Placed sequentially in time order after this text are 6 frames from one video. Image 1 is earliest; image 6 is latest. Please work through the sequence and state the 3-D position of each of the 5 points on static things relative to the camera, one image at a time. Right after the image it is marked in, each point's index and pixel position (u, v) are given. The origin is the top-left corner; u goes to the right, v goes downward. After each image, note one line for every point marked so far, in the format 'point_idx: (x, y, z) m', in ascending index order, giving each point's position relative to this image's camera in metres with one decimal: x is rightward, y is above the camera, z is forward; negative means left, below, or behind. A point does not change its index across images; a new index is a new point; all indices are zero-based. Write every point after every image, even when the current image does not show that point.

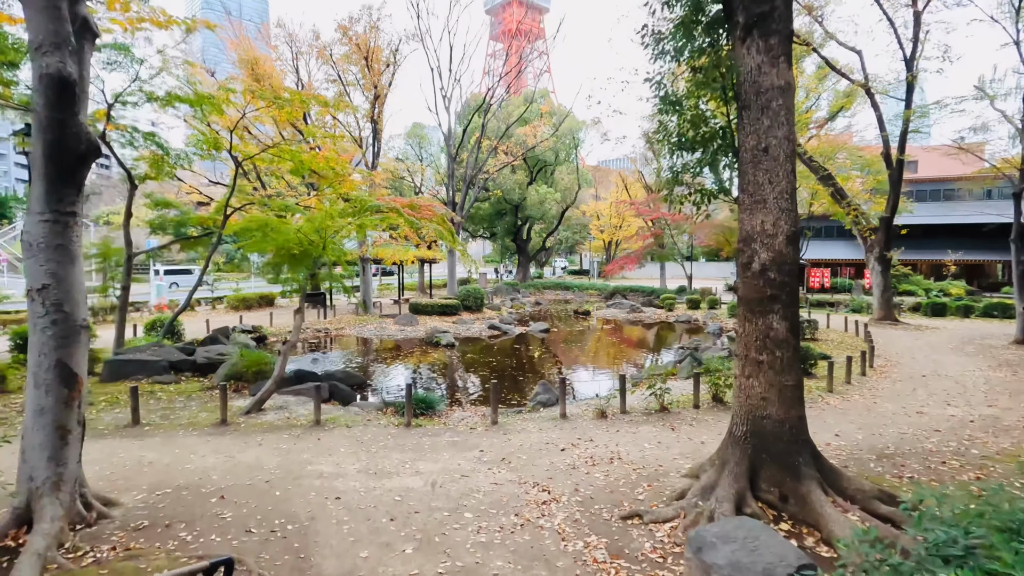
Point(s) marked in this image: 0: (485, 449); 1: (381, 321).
0: (-0.3, -1.8, +6.0) m
1: (-4.9, -1.2, +19.9) m
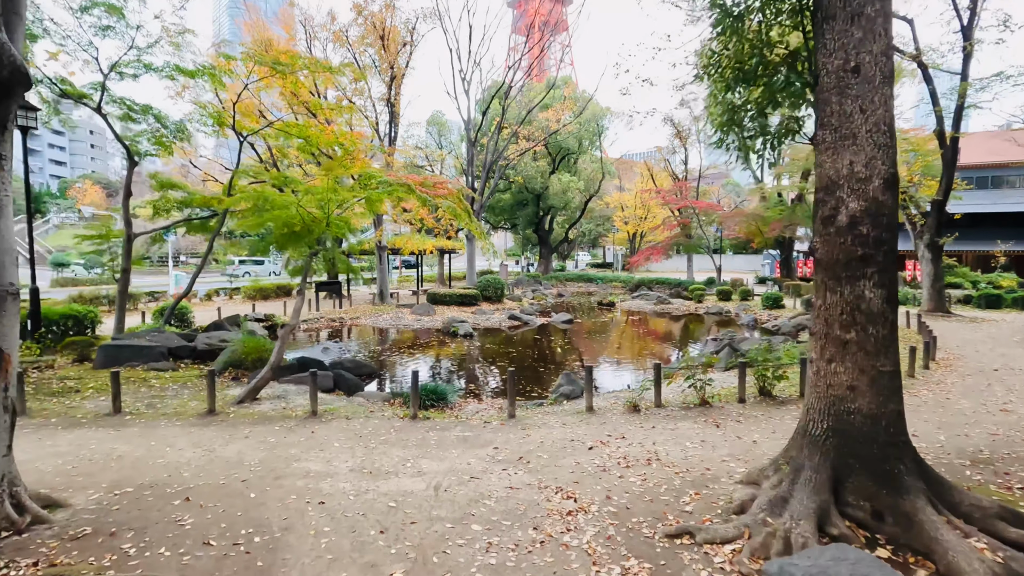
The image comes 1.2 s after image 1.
0: (-0.1, -1.5, +5.2) m
1: (-4.2, -0.8, +19.2) m
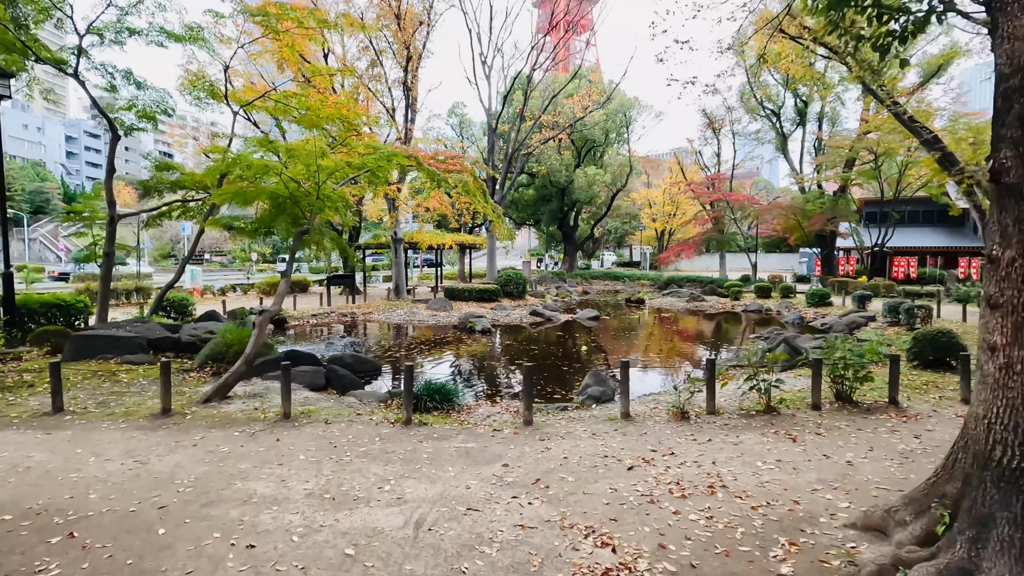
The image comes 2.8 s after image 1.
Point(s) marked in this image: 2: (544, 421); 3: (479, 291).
0: (0.0, -1.3, +4.0) m
1: (-3.4, -0.6, +18.2) m
2: (+0.3, -1.3, +5.2) m
3: (-1.2, -0.1, +19.8) m
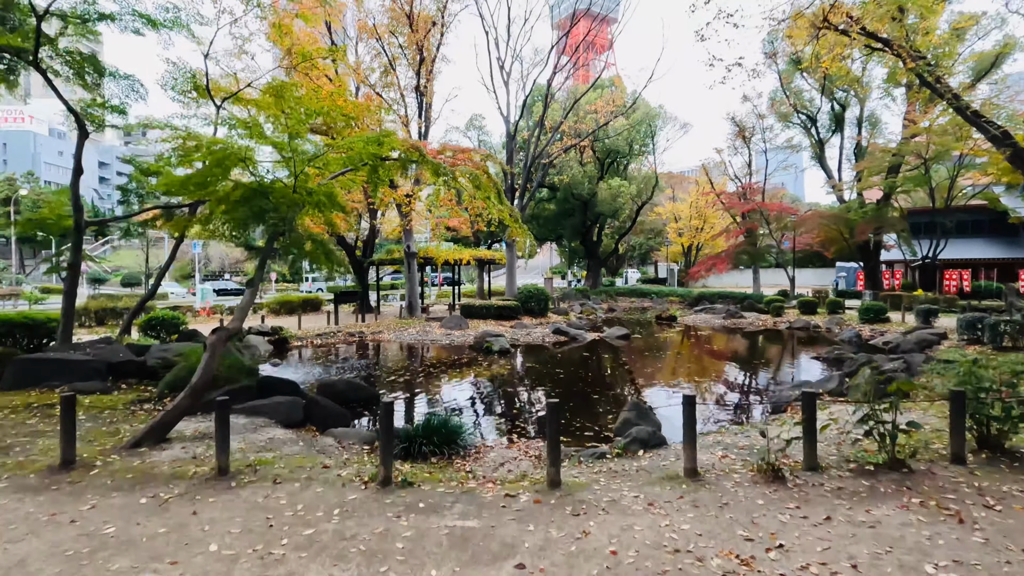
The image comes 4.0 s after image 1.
0: (+0.1, -1.3, +2.6) m
1: (-2.7, -1.2, +16.9) m
2: (+0.5, -1.3, +3.7) m
3: (-0.5, -0.7, +18.4) m
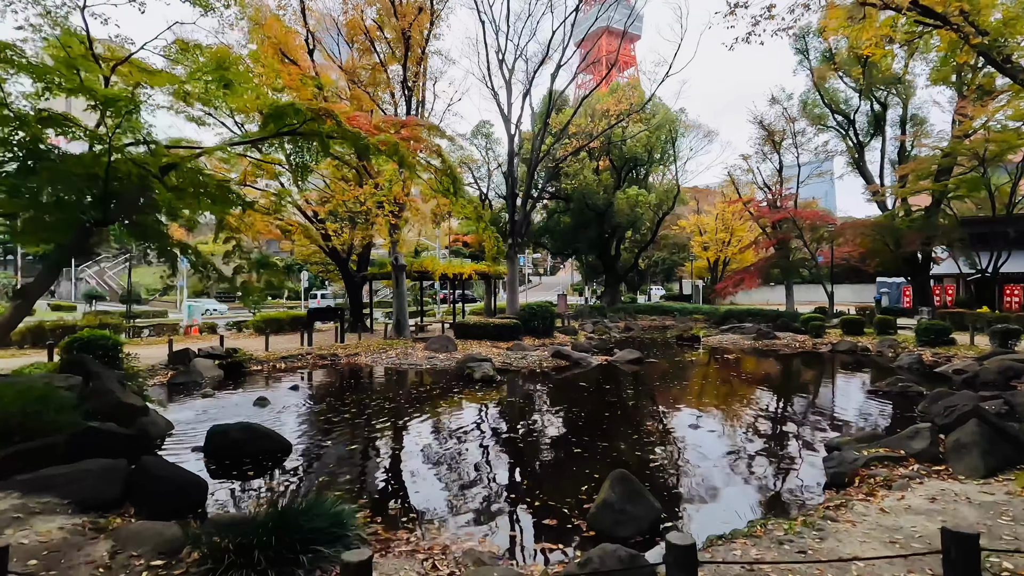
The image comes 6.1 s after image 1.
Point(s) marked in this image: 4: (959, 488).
0: (-0.7, -1.3, +0.5) m
1: (-2.8, -1.6, +15.0) m
2: (-0.2, -1.4, +1.7) m
3: (-0.5, -1.2, +16.4) m
4: (+3.4, -1.5, +4.0) m
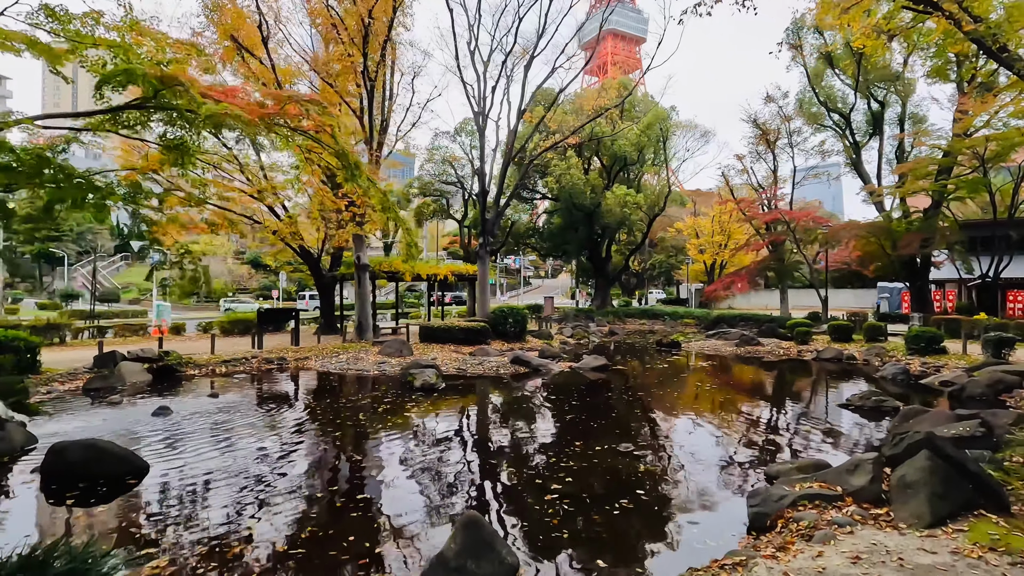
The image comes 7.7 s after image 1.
0: (-1.8, -1.3, -0.3) m
1: (-3.8, -1.6, +14.3) m
2: (-1.4, -1.3, +0.9) m
3: (-1.5, -1.3, +15.6) m
4: (+2.3, -1.5, +3.2) m
